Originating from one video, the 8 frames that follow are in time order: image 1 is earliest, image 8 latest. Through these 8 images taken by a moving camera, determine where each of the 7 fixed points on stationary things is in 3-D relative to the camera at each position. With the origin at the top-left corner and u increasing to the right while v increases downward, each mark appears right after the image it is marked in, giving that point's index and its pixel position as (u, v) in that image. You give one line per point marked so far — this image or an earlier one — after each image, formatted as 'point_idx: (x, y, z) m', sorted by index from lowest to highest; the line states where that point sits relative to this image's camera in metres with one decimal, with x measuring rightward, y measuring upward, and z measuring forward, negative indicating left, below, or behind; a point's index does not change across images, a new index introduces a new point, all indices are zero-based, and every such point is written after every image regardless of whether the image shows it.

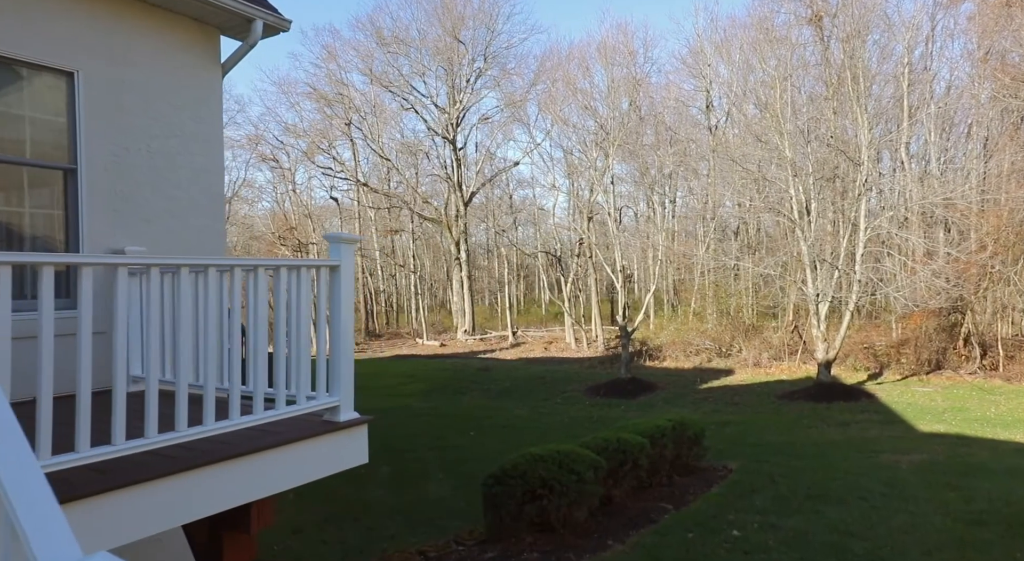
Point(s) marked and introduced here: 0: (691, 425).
0: (+1.8, -1.5, +7.4) m
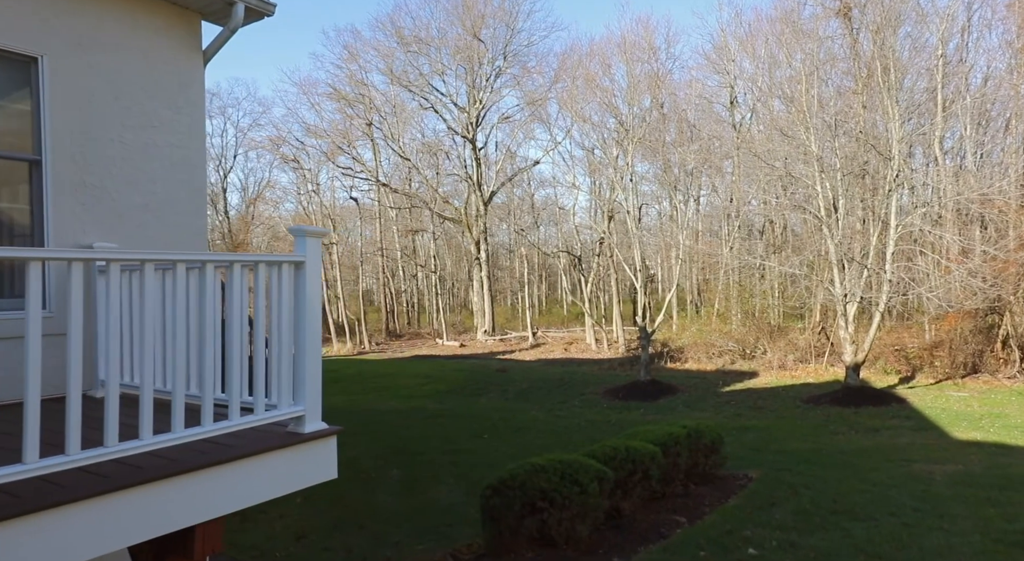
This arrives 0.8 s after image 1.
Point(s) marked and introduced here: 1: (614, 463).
0: (+1.9, -1.5, +7.0) m
1: (+0.8, -1.4, +5.6) m
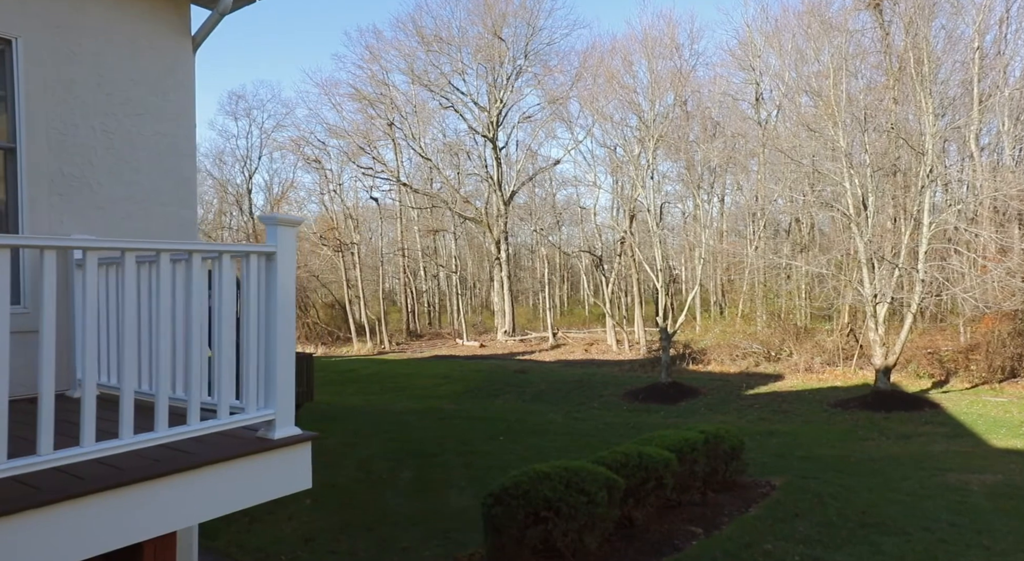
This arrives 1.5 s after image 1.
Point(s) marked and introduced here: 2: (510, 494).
0: (+2.0, -1.4, +6.7) m
1: (+0.8, -1.4, +5.3) m
2: (0.0, -1.3, +4.6) m
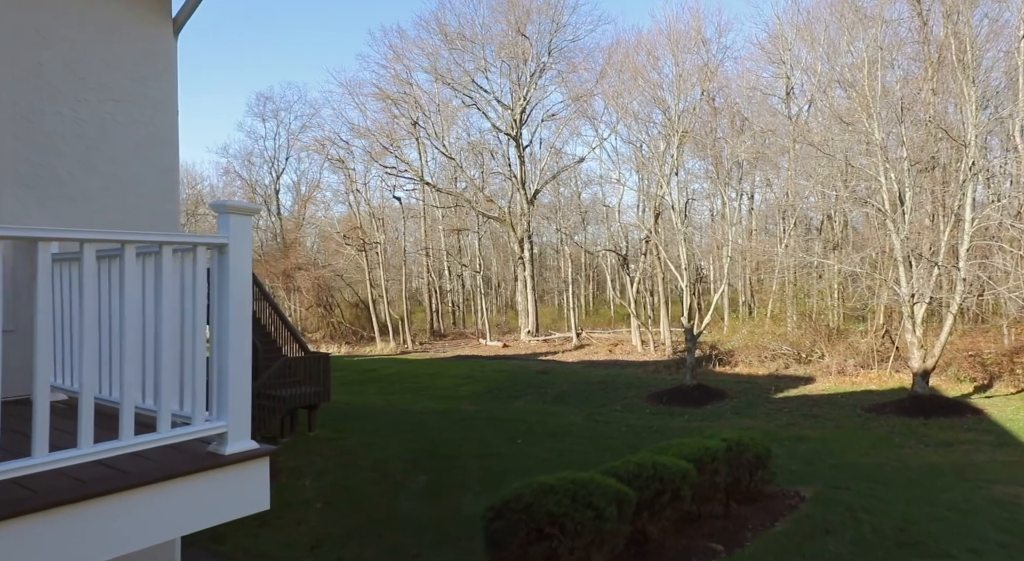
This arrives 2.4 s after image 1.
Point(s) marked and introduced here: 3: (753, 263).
0: (+2.0, -1.4, +6.2) m
1: (+0.8, -1.4, +4.9) m
2: (0.0, -1.3, +4.2) m
3: (+6.5, +0.5, +19.8) m
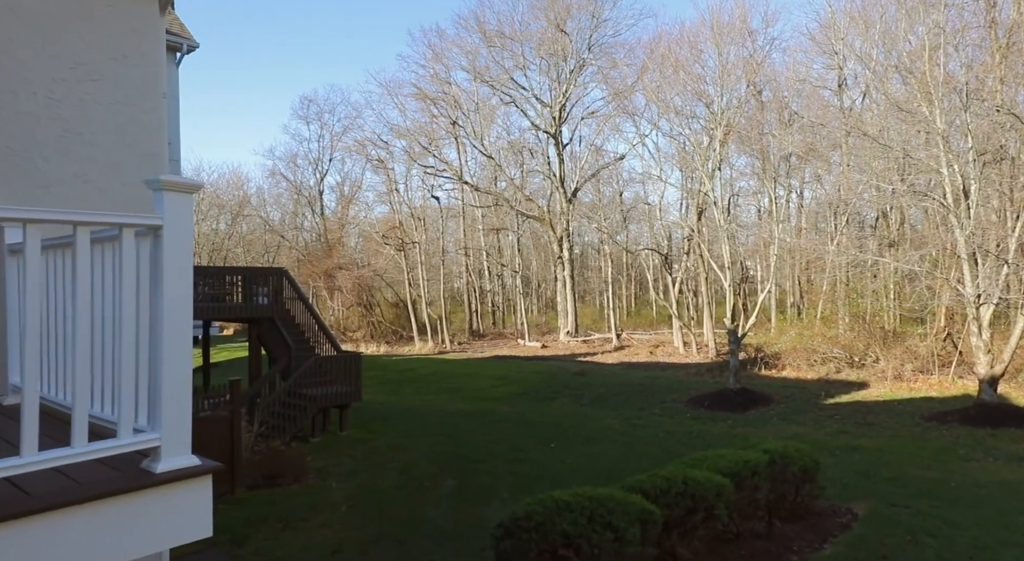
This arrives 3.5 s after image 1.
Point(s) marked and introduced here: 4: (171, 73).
0: (+2.2, -1.4, +5.7) m
1: (+0.9, -1.3, +4.4) m
2: (0.0, -1.3, +3.8) m
3: (+7.5, +0.5, +18.9) m
4: (-5.2, +3.1, +11.5) m
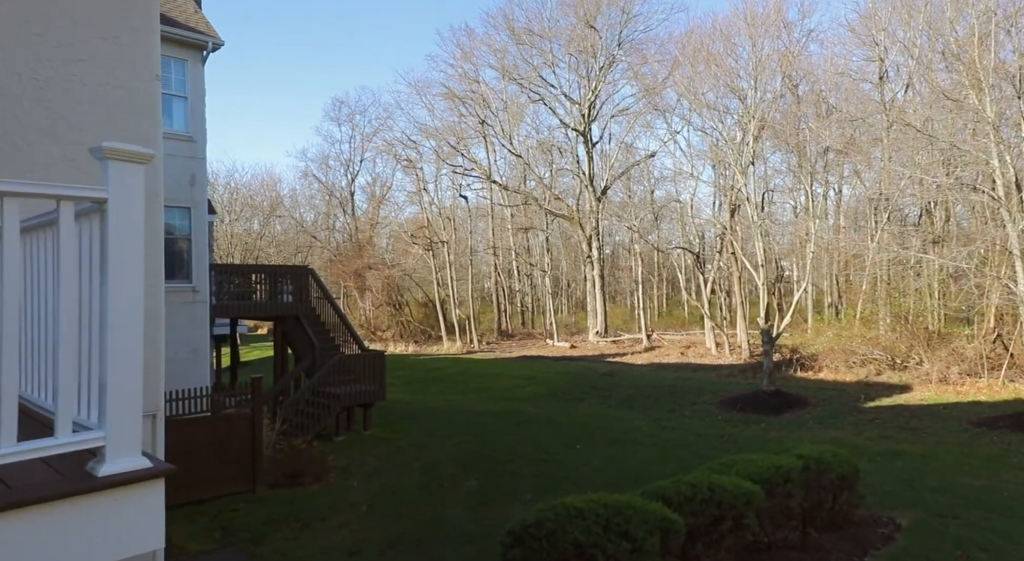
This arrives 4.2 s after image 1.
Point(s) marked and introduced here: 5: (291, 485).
0: (+2.3, -1.3, +5.3) m
1: (+1.0, -1.2, +4.1) m
2: (+0.1, -1.2, +3.5) m
3: (+8.2, +0.5, +18.2) m
4: (-4.8, +3.2, +11.4) m
5: (-3.2, -2.9, +10.5) m
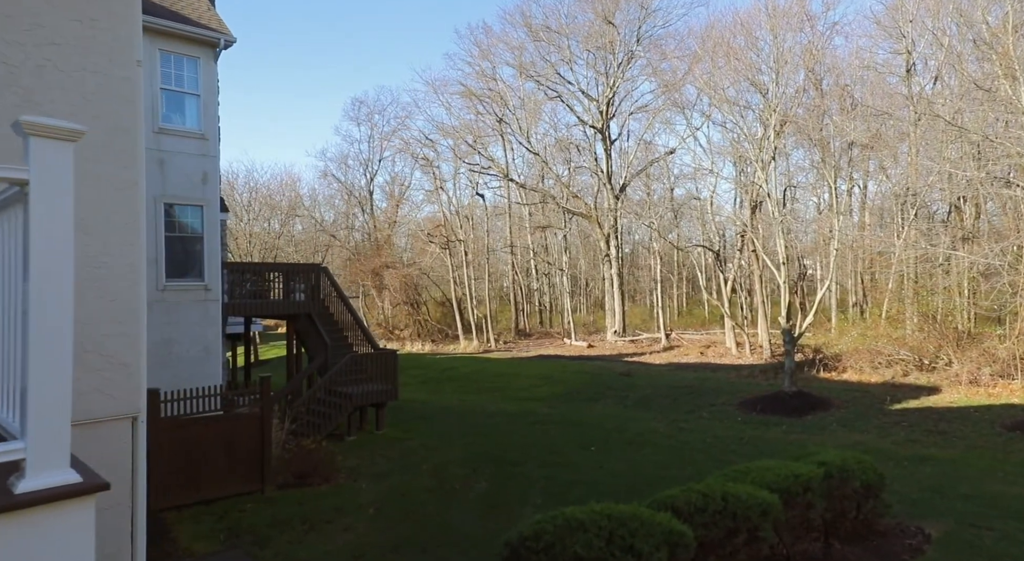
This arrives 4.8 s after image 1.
0: (+2.4, -1.3, +4.9) m
1: (+1.0, -1.2, +3.8) m
2: (+0.1, -1.2, +3.2) m
3: (+8.6, +0.5, +17.8) m
4: (-4.6, +3.2, +11.3) m
5: (-3.0, -2.9, +10.3) m
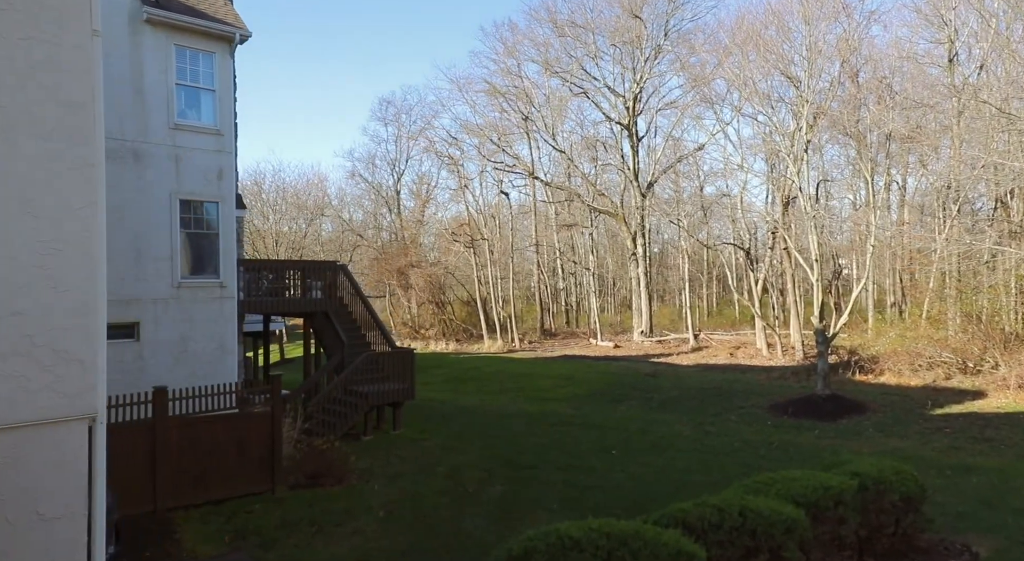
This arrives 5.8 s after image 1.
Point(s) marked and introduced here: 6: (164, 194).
0: (+2.4, -1.2, +4.4) m
1: (+0.9, -1.1, +3.3) m
2: (0.0, -1.1, +2.8) m
3: (+9.1, +0.6, +17.0) m
4: (-4.4, +3.3, +11.0) m
5: (-2.8, -2.8, +10.0) m
6: (-4.8, +1.2, +10.1) m
